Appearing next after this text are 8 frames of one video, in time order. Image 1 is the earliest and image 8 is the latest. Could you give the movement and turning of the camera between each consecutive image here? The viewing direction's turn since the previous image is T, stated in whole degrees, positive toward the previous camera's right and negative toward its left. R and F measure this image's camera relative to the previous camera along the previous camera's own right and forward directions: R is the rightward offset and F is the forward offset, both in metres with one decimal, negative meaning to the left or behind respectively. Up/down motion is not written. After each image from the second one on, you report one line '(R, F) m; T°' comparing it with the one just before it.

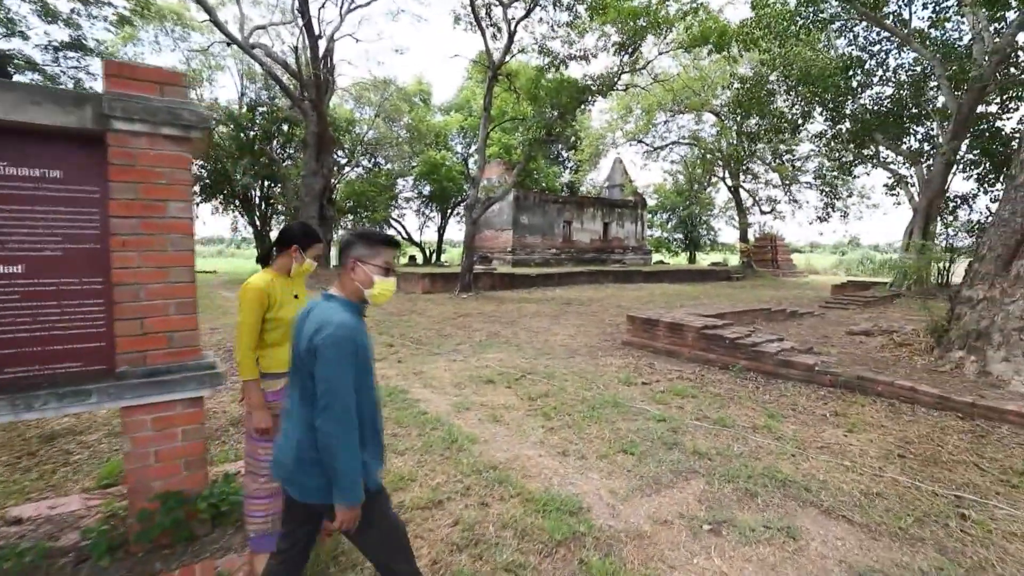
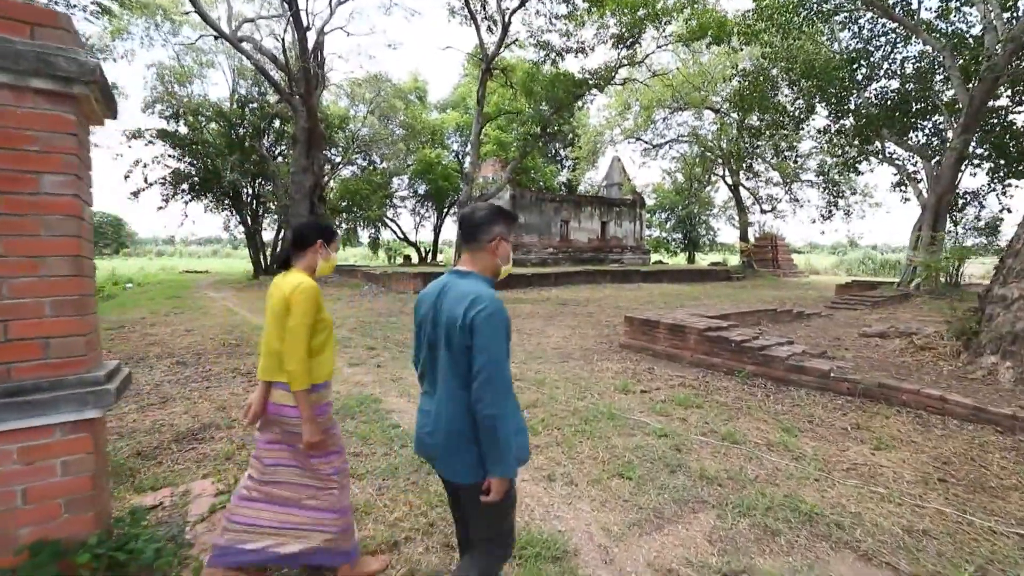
(+0.1, +0.5) m; 0°
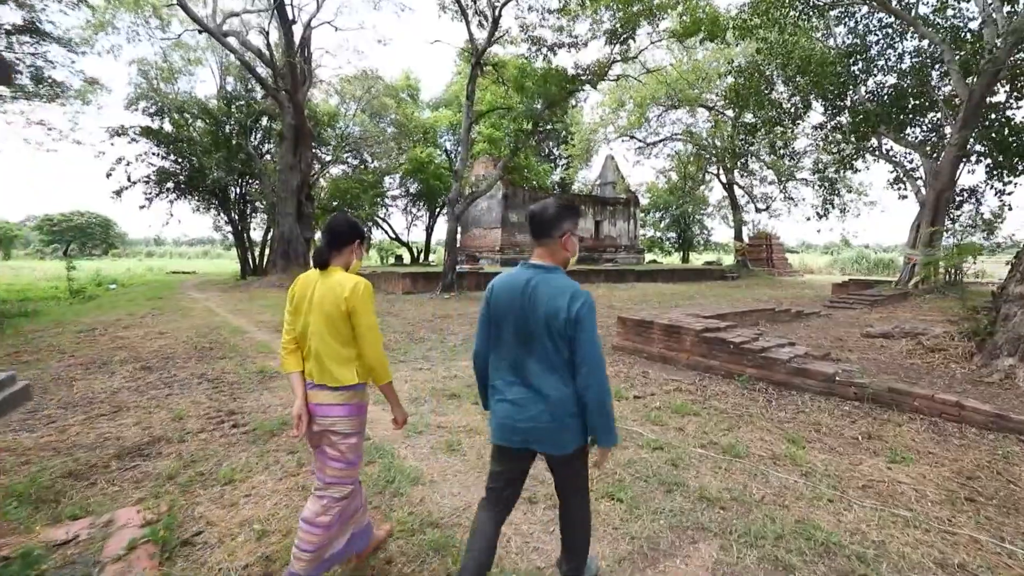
(+0.1, +0.3) m; +1°
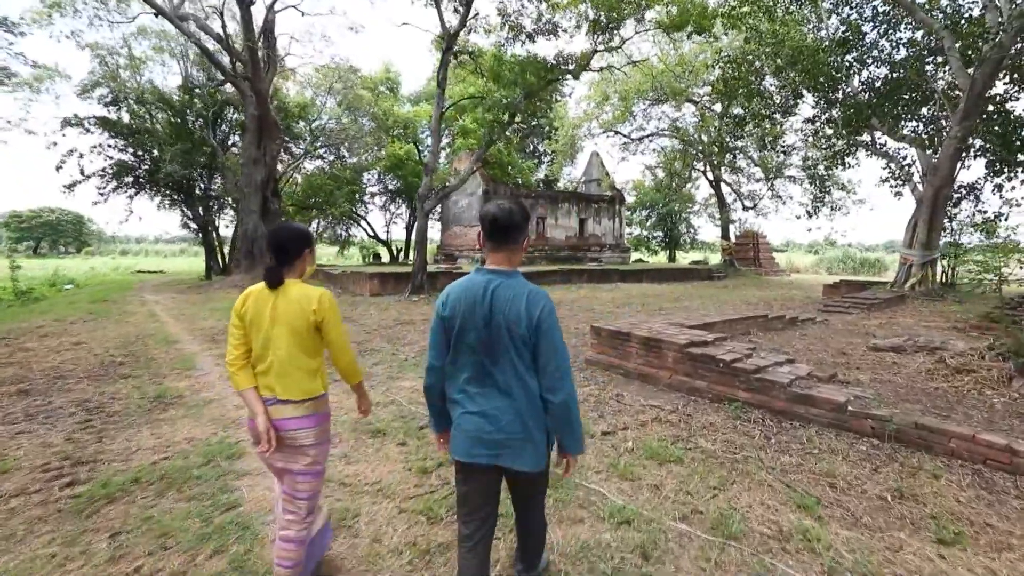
(+0.4, +0.9) m; +1°
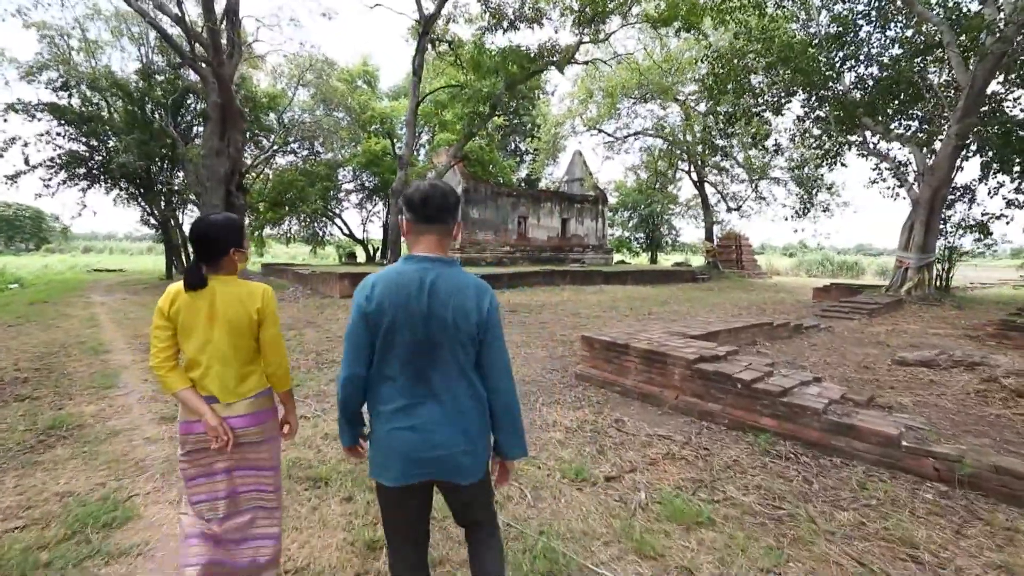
(0.0, +0.7) m; +2°
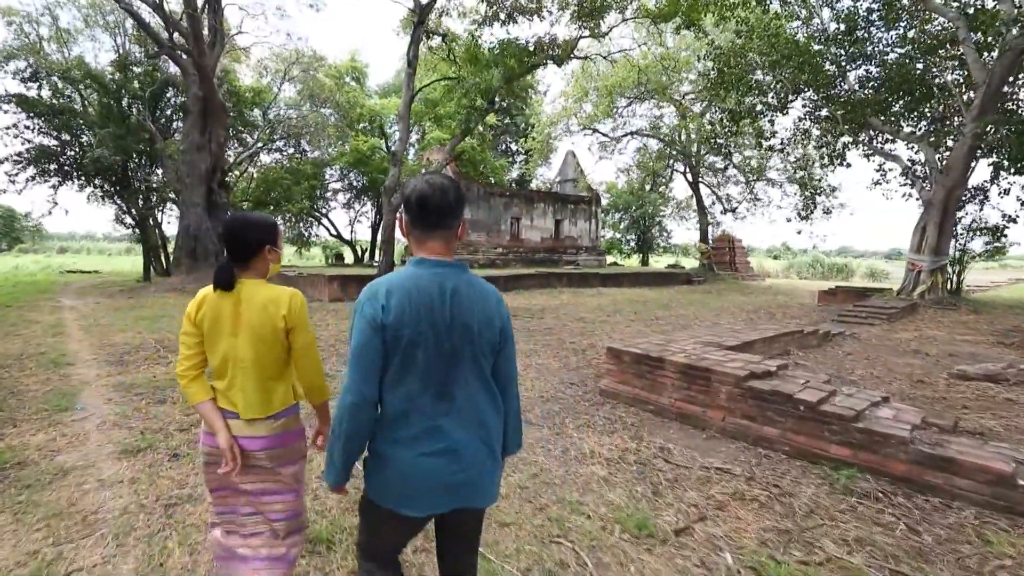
(-0.3, +0.5) m; +2°
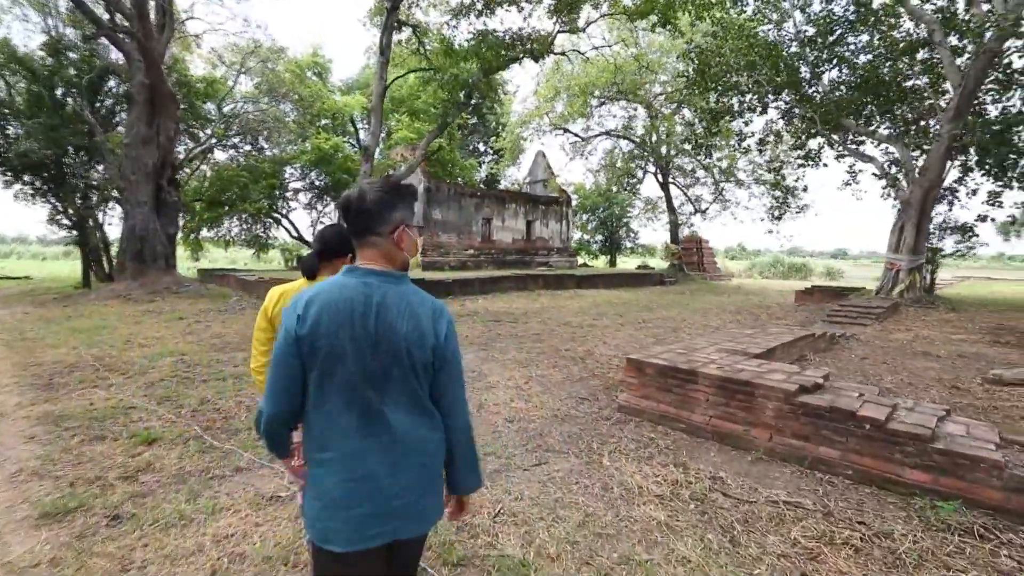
(-0.4, +0.5) m; +4°
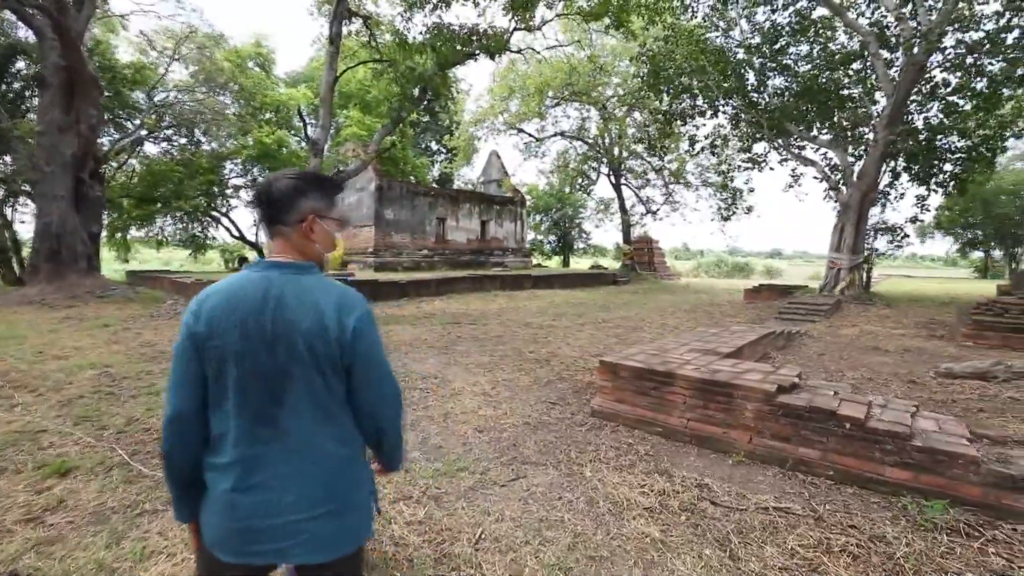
(-0.1, +0.2) m; +6°
